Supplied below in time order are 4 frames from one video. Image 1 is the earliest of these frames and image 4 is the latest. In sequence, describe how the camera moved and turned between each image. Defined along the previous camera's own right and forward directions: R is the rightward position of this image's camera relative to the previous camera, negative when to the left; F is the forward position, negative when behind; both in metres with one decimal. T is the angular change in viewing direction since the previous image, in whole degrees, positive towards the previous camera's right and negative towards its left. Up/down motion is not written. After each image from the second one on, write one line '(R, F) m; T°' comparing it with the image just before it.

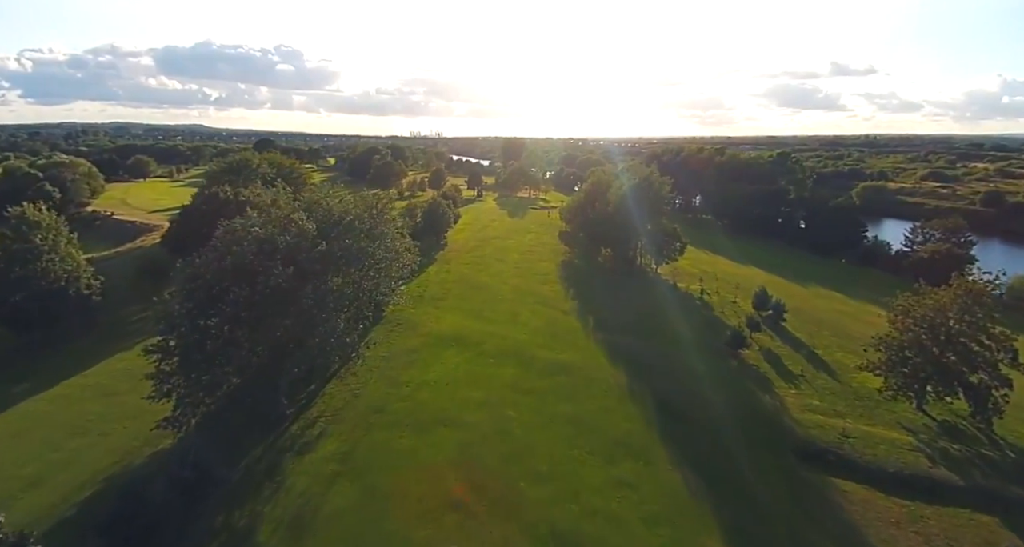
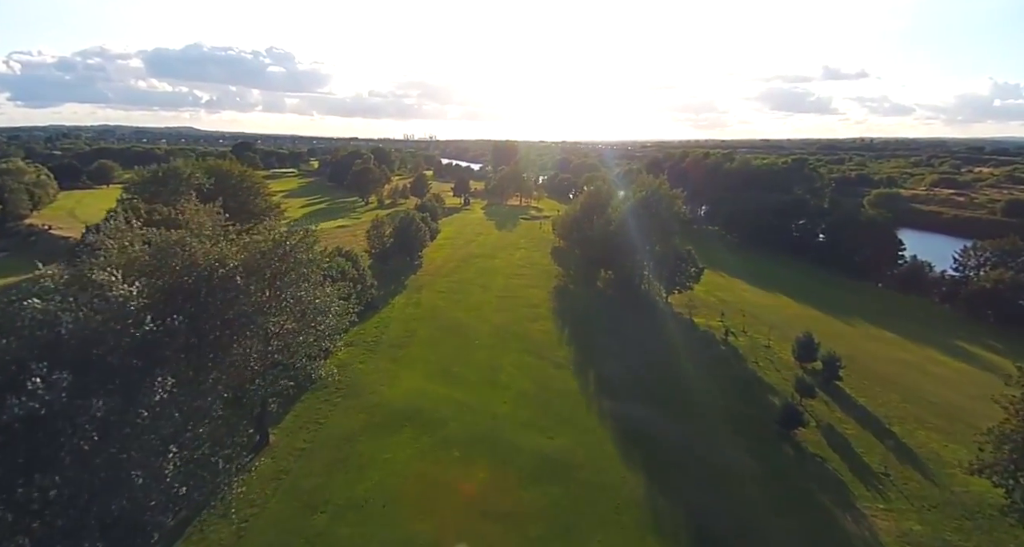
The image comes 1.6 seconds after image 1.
(+1.1, +9.2) m; +1°
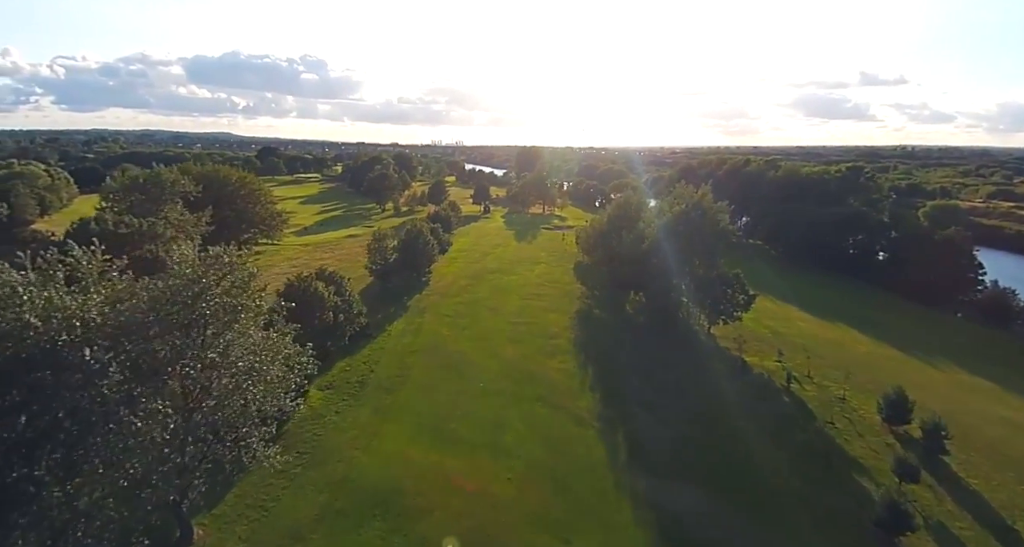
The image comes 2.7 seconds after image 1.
(+0.6, +6.2) m; -3°
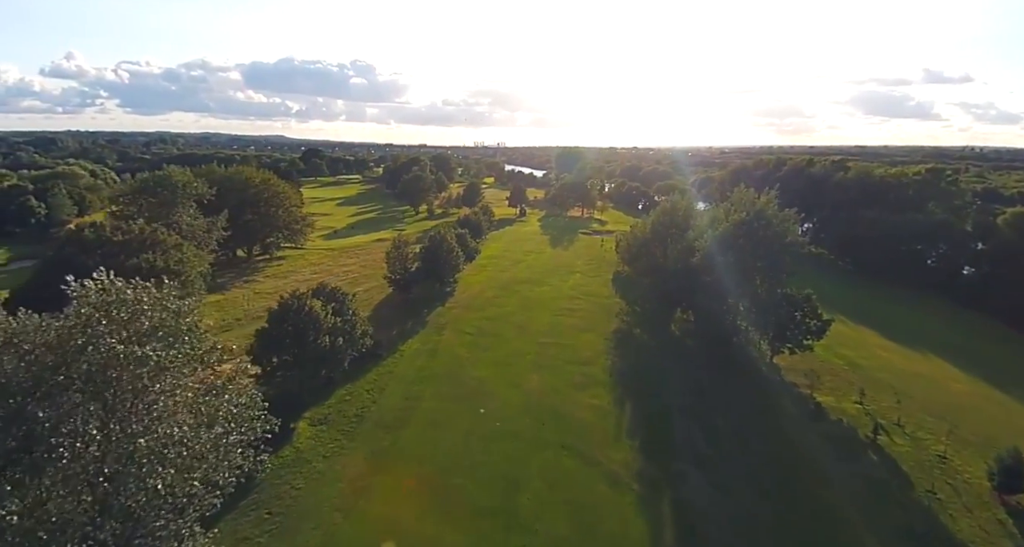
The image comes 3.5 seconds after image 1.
(+0.8, +4.7) m; -5°
